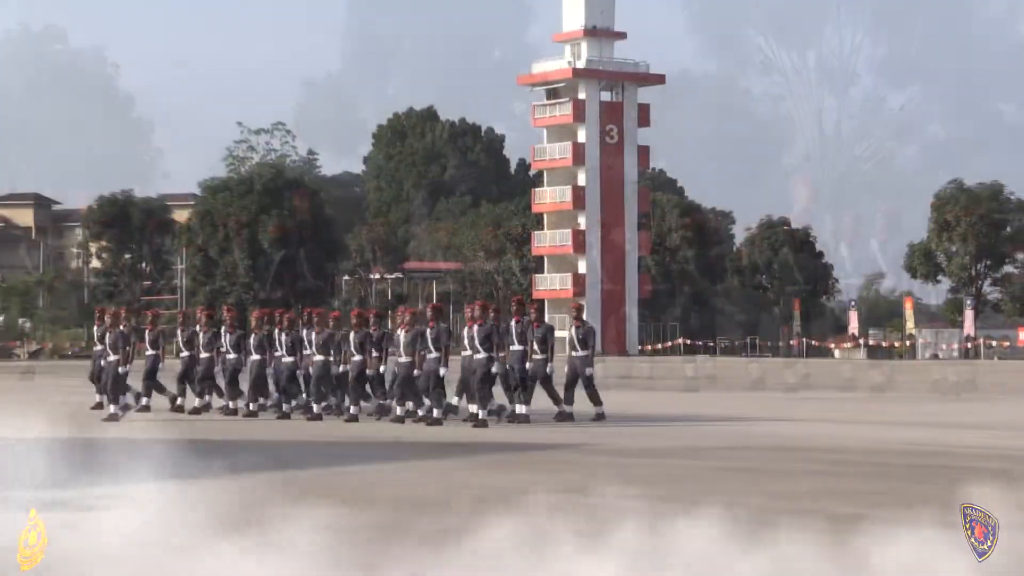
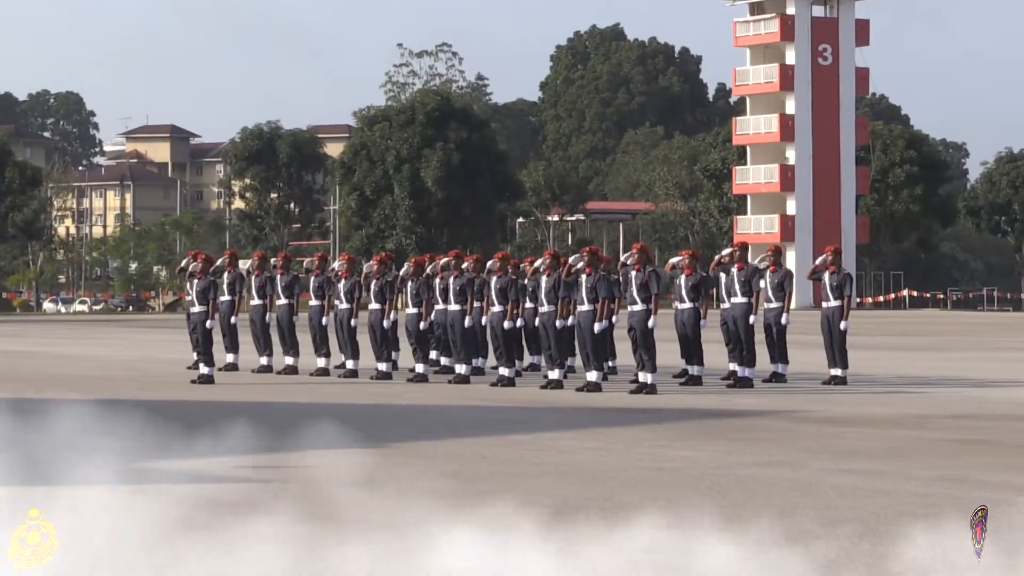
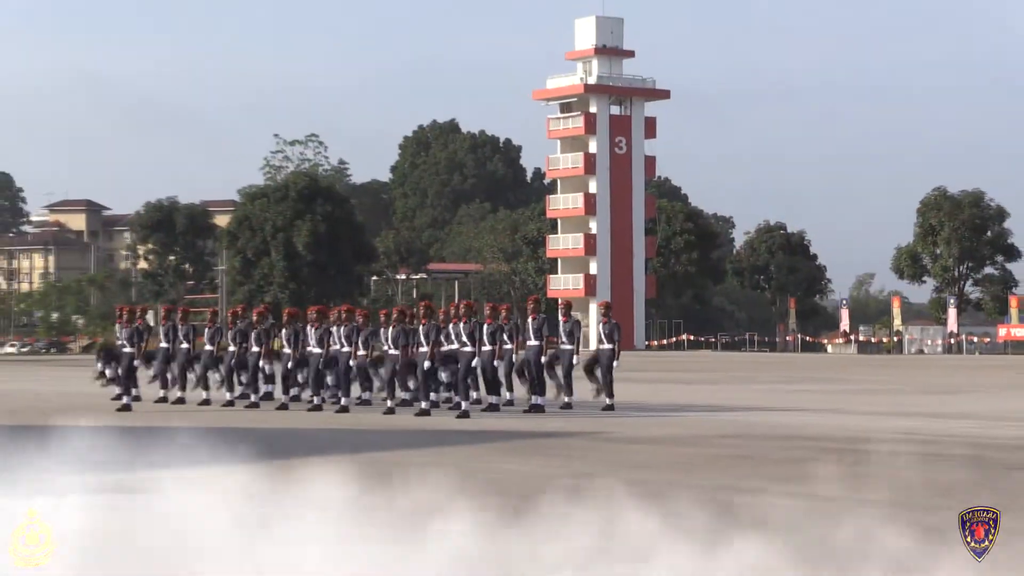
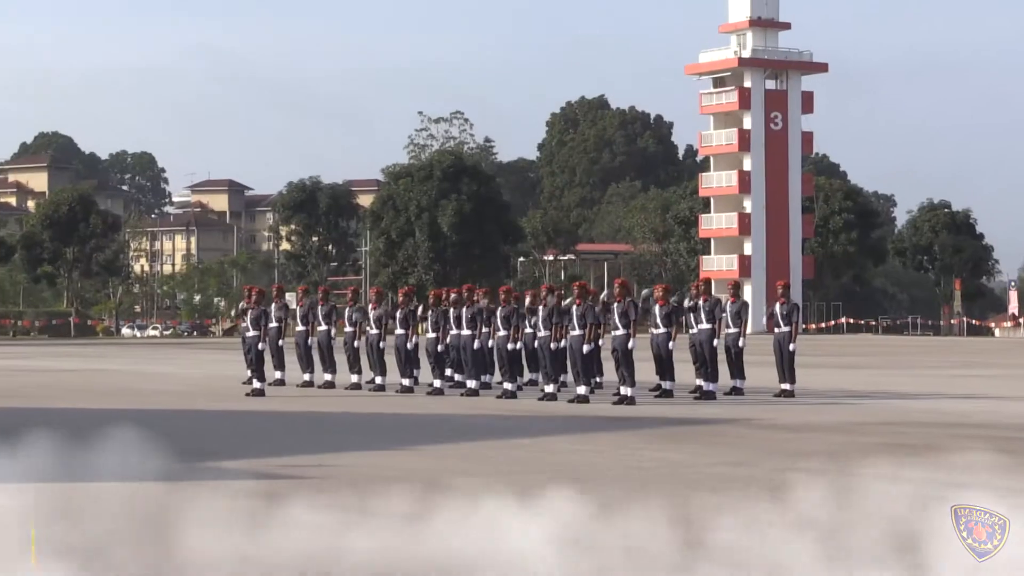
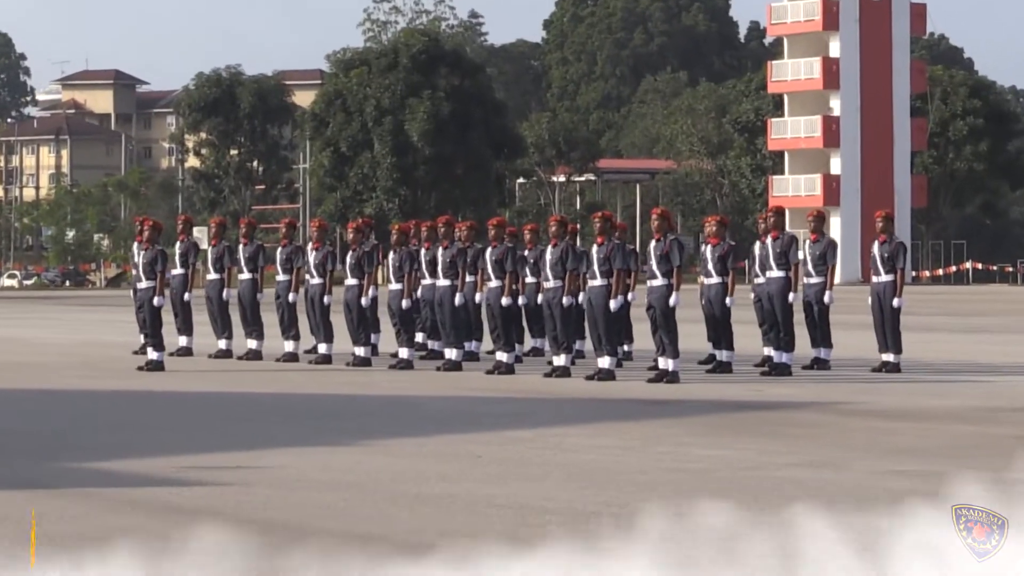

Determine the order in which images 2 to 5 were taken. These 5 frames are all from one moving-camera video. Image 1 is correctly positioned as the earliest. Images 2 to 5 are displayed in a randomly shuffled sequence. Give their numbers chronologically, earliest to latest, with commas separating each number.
3, 4, 2, 5
